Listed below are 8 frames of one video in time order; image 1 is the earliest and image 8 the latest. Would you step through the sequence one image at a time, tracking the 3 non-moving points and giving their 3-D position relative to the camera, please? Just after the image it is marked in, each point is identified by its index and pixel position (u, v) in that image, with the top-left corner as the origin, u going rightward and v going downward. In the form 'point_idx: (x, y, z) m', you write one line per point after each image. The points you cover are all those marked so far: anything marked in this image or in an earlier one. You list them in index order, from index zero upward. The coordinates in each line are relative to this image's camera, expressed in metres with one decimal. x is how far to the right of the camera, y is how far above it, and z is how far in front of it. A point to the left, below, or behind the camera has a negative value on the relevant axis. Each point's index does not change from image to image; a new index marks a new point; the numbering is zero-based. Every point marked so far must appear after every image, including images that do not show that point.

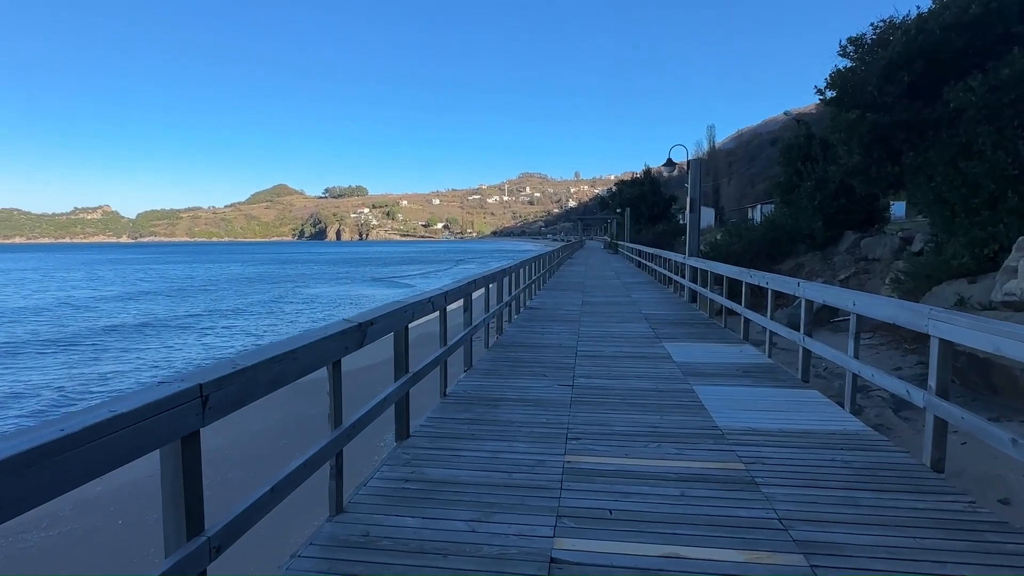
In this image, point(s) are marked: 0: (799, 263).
0: (+8.7, +0.8, +17.6) m
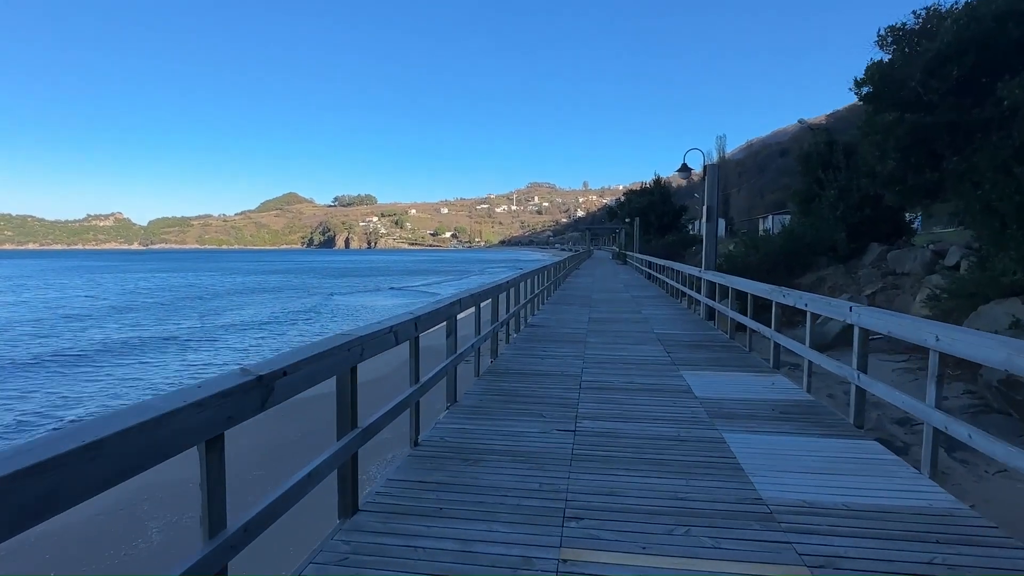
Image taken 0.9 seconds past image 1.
0: (+8.8, +0.3, +16.6) m
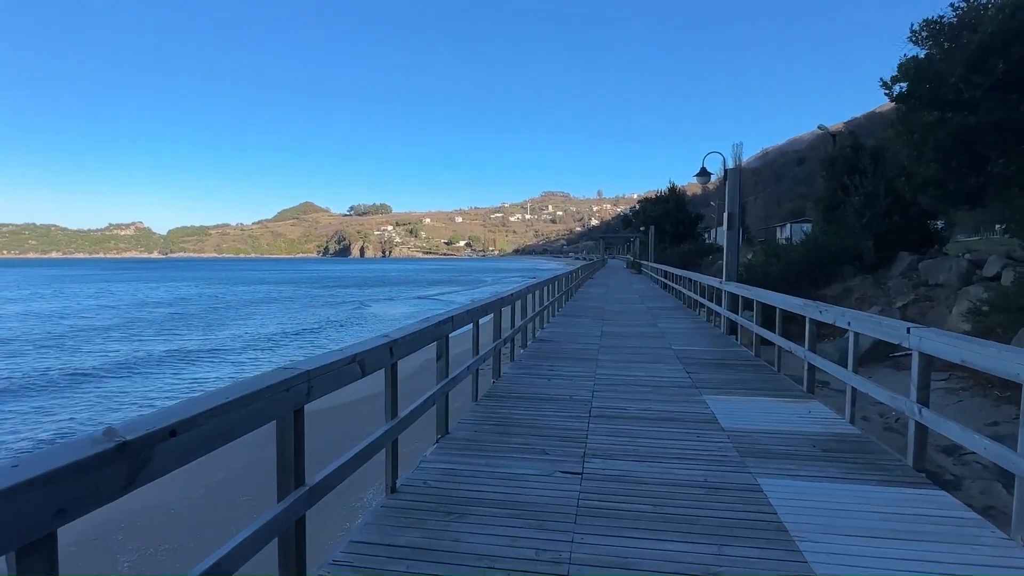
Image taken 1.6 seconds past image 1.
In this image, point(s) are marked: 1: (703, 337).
0: (+9.0, 0.0, +15.7) m
1: (+3.3, -0.9, +10.2) m
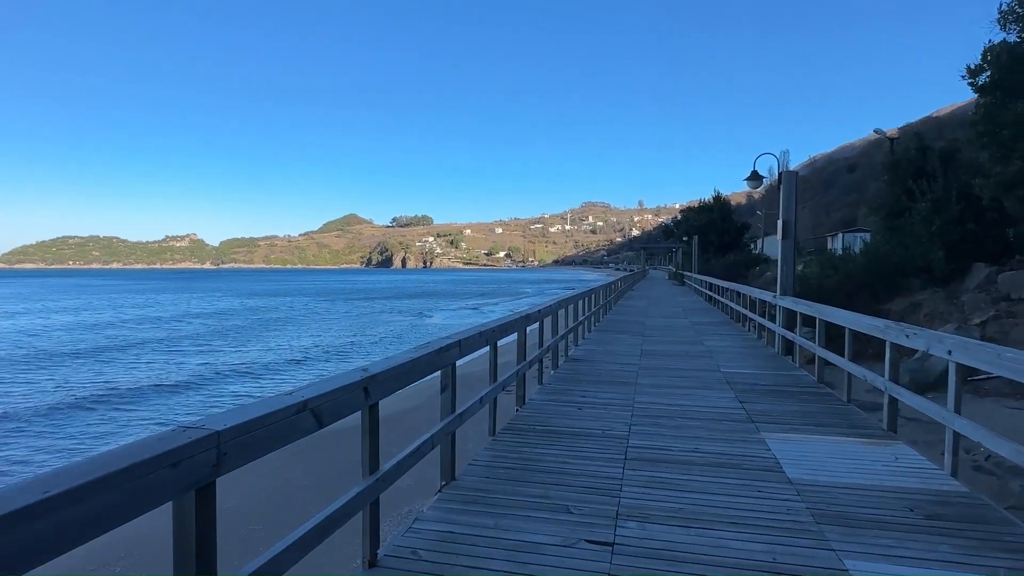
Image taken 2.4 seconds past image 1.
0: (+9.9, -0.3, +14.3) m
1: (+3.8, -1.1, +9.2) m
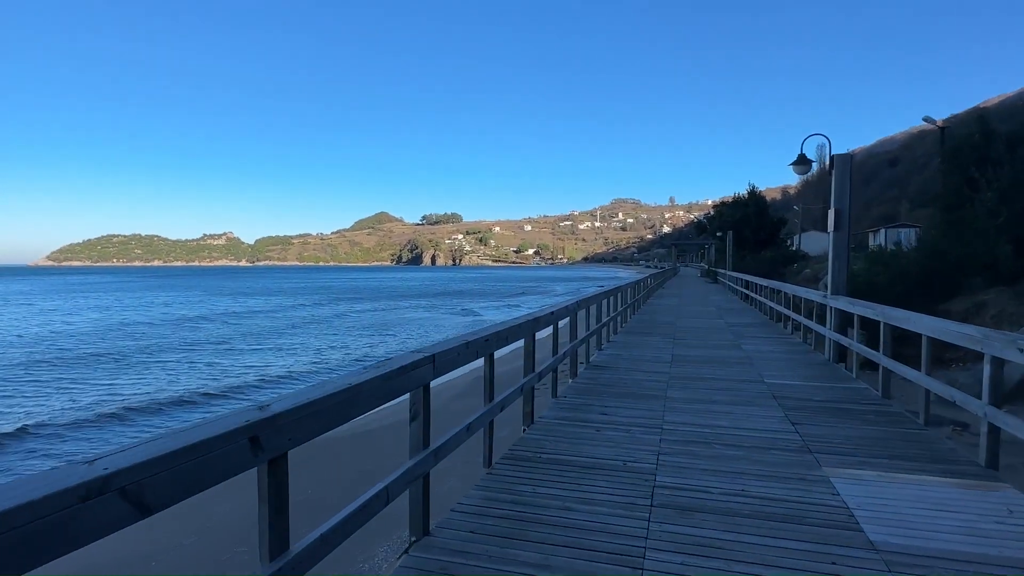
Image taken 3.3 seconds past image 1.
0: (+10.4, -0.3, +12.9) m
1: (+4.0, -1.1, +8.1) m
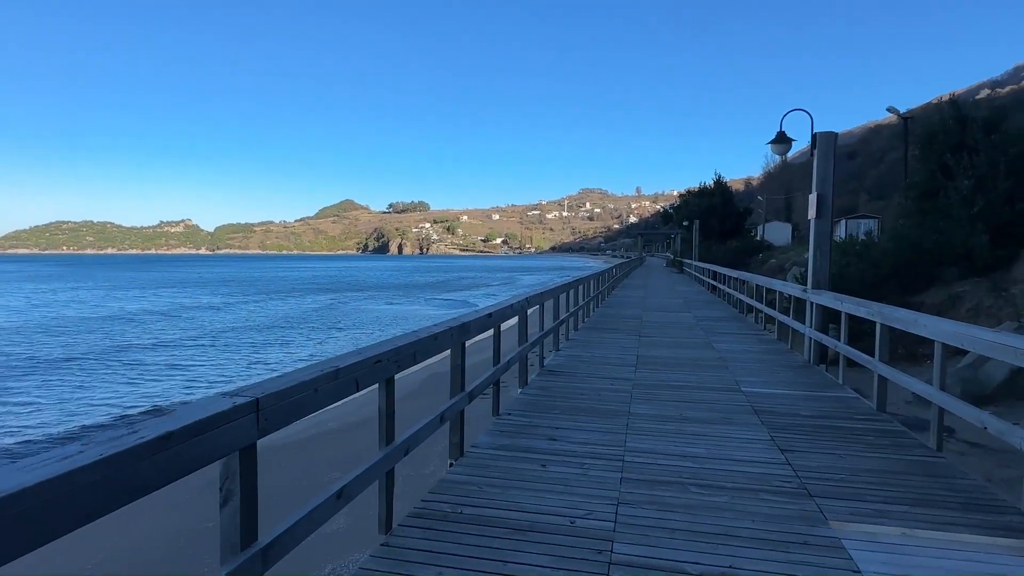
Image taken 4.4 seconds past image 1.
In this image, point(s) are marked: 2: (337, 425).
0: (+9.4, -0.1, +12.4) m
1: (+3.3, -1.0, +7.2) m
2: (-3.1, -2.5, +10.6) m
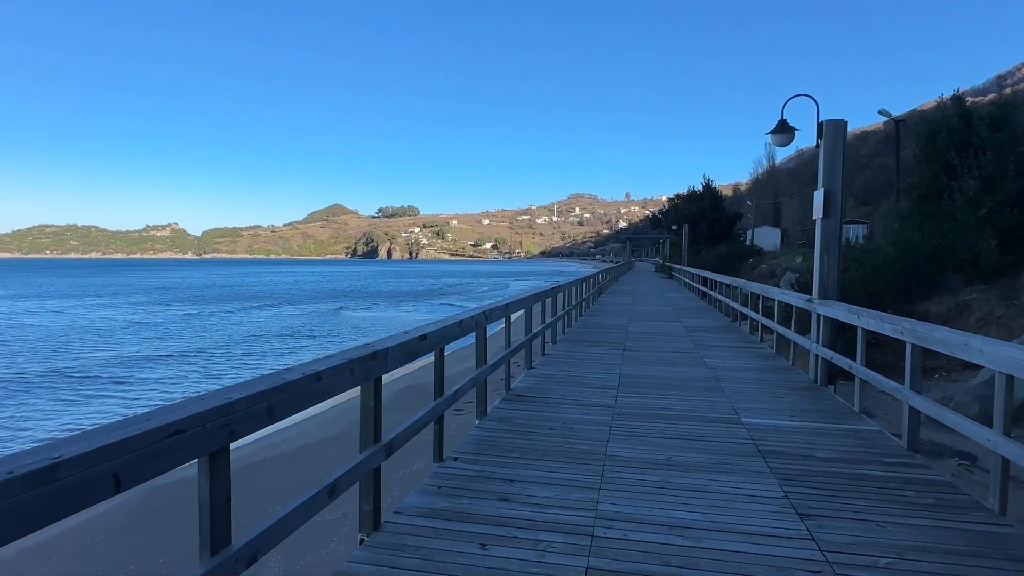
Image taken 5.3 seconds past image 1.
0: (+8.9, -0.3, +11.5) m
1: (+2.9, -1.1, +6.3) m
2: (-3.6, -2.6, +9.5) m
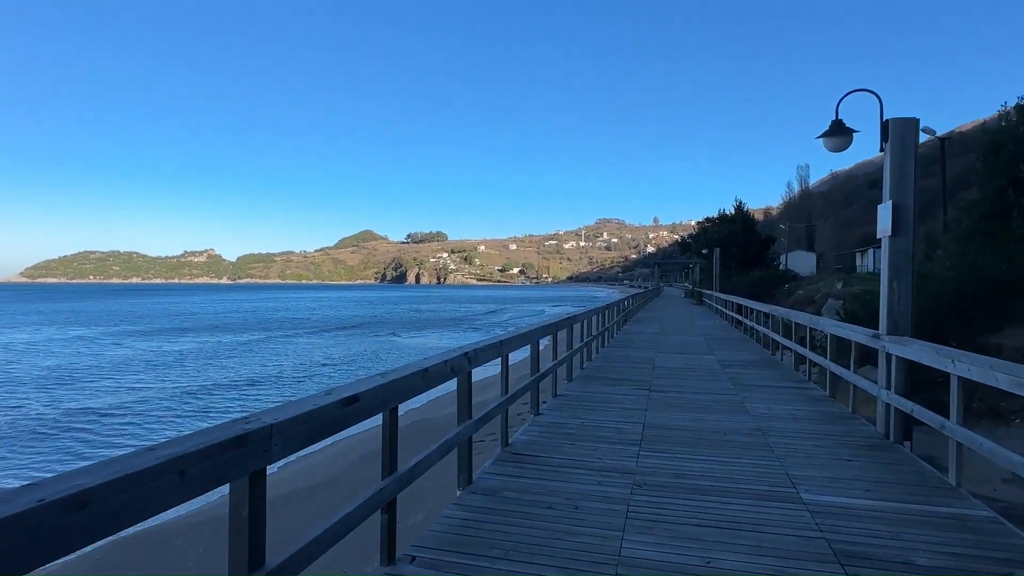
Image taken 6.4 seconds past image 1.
0: (+9.1, -0.8, +10.1) m
1: (+2.9, -1.4, +5.1) m
2: (-3.5, -3.0, +8.5) m
